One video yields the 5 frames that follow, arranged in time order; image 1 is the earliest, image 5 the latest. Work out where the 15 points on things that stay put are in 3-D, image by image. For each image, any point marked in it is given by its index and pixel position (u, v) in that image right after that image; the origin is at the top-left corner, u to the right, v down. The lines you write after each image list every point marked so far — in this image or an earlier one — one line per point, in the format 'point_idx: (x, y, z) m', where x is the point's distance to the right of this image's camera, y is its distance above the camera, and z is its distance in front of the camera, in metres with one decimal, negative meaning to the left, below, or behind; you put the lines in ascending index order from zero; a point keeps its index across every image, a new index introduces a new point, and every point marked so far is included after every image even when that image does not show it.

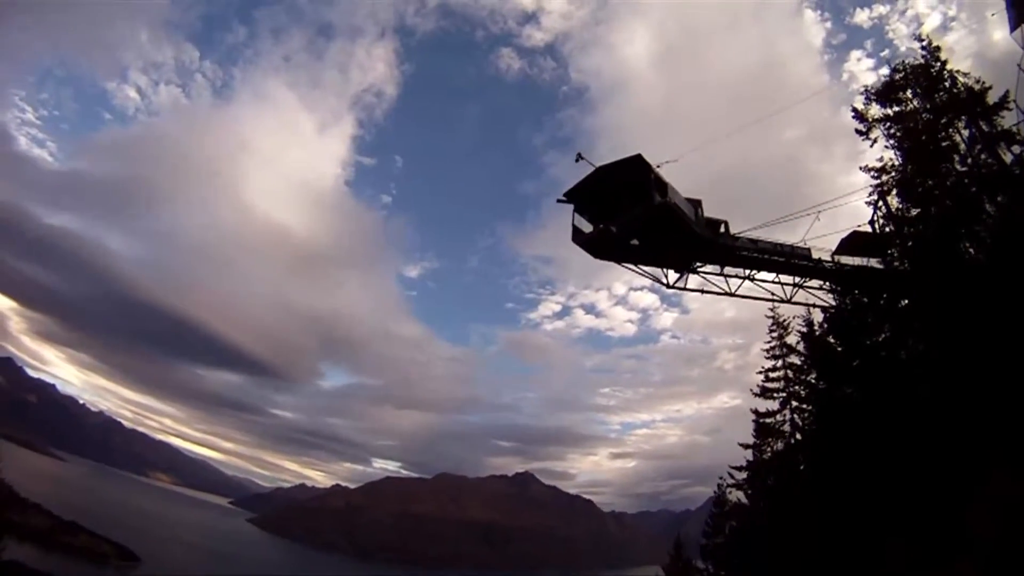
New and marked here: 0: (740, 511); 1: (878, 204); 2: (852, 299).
0: (+6.3, -6.6, +17.0) m
1: (+7.5, +1.6, +11.9) m
2: (+7.2, -0.4, +12.4) m
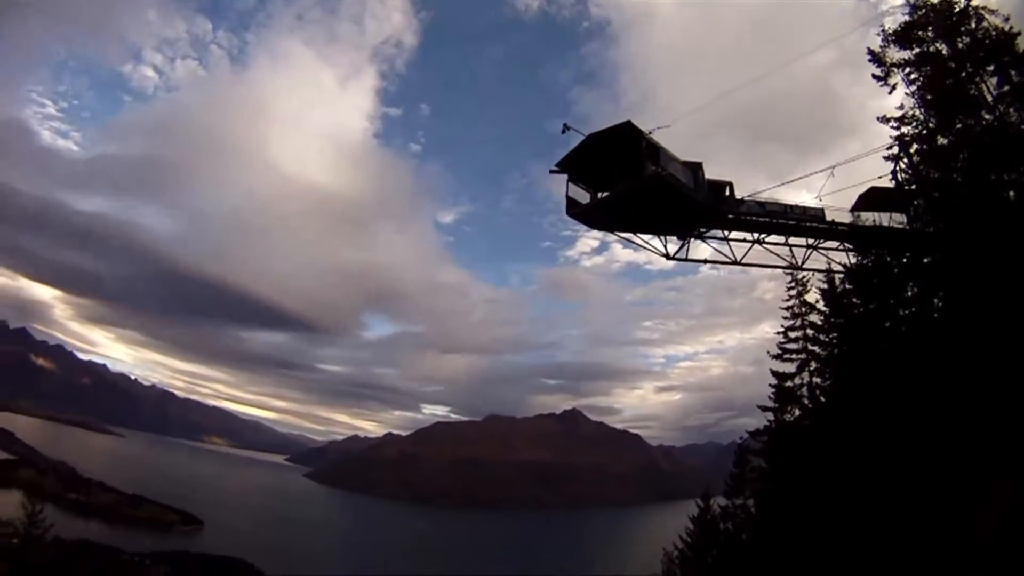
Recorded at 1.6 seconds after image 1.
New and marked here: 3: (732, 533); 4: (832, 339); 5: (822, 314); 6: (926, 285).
0: (+6.9, -5.4, +16.8) m
1: (+7.4, +2.4, +11.1) m
2: (+7.3, +0.5, +11.7) m
3: (+6.1, -7.6, +18.1) m
4: (+7.0, -1.3, +13.3) m
5: (+7.2, -0.8, +13.7) m
6: (+7.2, 0.0, +10.2) m
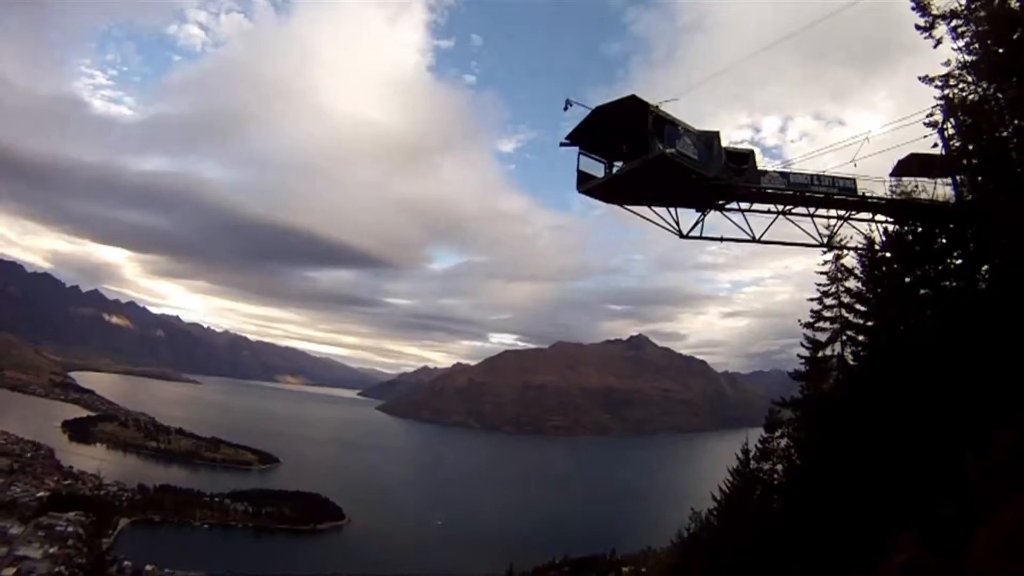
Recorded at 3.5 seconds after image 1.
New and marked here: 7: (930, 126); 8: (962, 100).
0: (+7.9, -4.4, +16.6) m
1: (+7.6, +3.0, +10.3) m
2: (+7.6, +1.1, +11.1) m
3: (+7.3, -6.5, +18.2) m
4: (+7.6, -0.6, +12.7) m
5: (+7.7, 0.0, +13.1) m
6: (+7.5, +0.5, +9.5) m
7: (+7.9, +3.1, +11.0) m
8: (+7.5, +3.1, +9.7) m
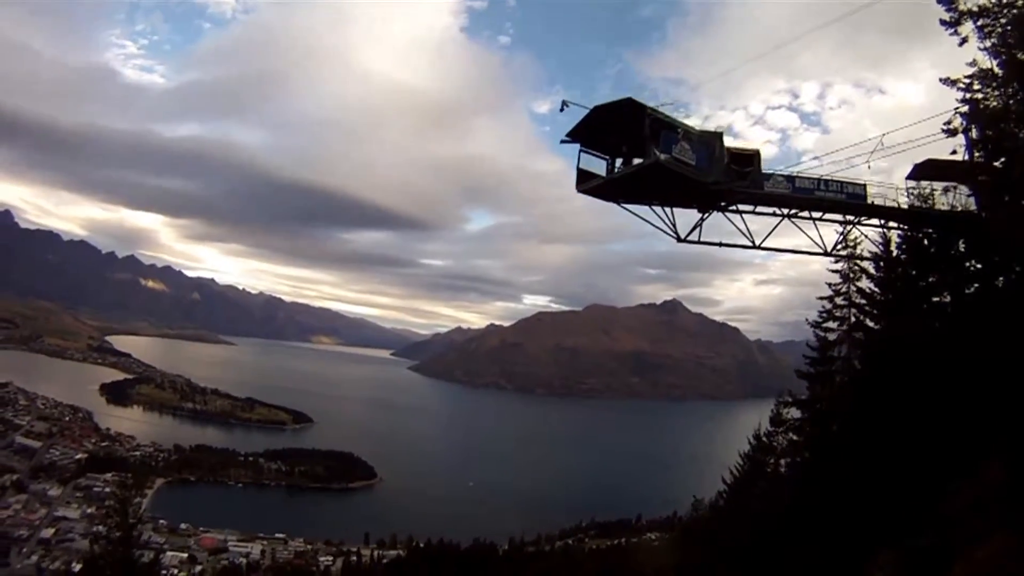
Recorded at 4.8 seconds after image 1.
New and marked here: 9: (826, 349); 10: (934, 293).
0: (+8.1, -4.2, +16.4) m
1: (+7.7, +2.9, +9.8) m
2: (+7.7, +1.0, +10.6) m
3: (+7.5, -6.2, +18.1) m
4: (+7.7, -0.6, +12.4) m
5: (+7.8, 0.0, +12.7) m
6: (+7.5, +0.3, +9.2) m
7: (+8.0, +3.0, +10.5) m
8: (+7.5, +2.9, +9.2) m
9: (+8.1, -1.5, +14.9) m
10: (+7.4, 0.0, +10.1) m
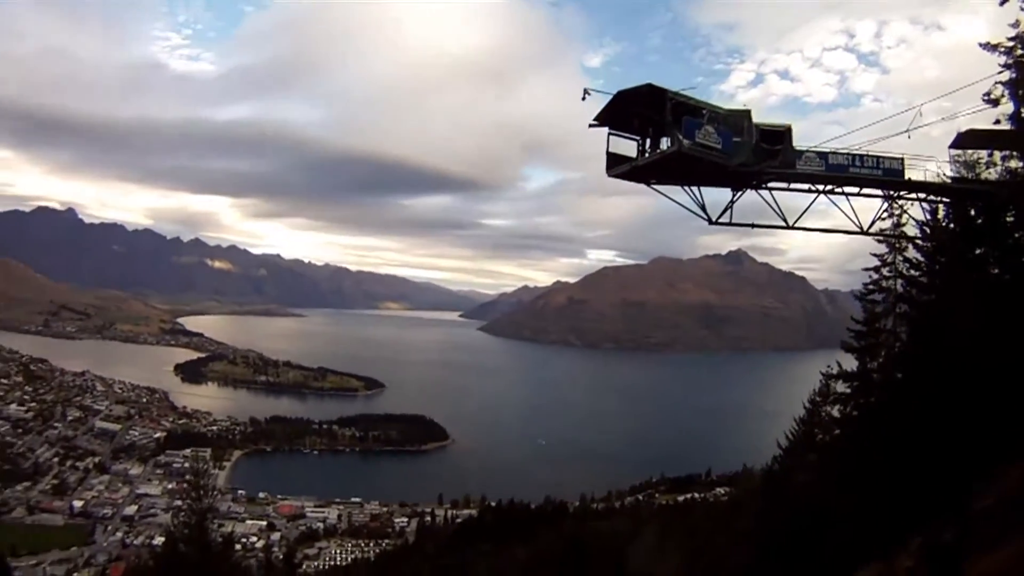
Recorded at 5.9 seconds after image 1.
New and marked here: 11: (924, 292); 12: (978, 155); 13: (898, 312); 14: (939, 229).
0: (+9.0, -3.3, +15.7) m
1: (+7.7, +3.3, +8.8) m
2: (+7.9, +1.5, +9.7) m
3: (+8.7, -5.2, +17.6) m
4: (+8.1, +0.1, +11.6) m
5: (+8.2, +0.7, +11.8) m
6: (+7.6, +0.7, +8.3) m
7: (+8.0, +3.5, +9.4) m
8: (+7.5, +3.4, +8.2) m
9: (+8.7, -0.7, +14.0) m
10: (+7.6, +0.5, +9.3) m
11: (+7.8, 0.0, +10.9) m
12: (+9.7, +2.9, +12.1) m
13: (+8.2, -0.5, +12.2) m
14: (+8.0, +1.2, +10.8) m
